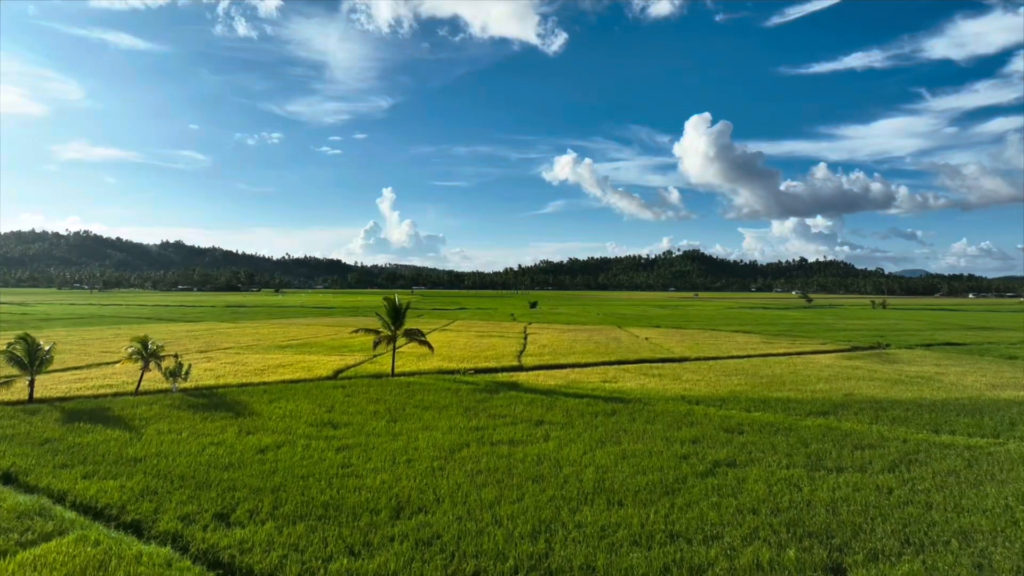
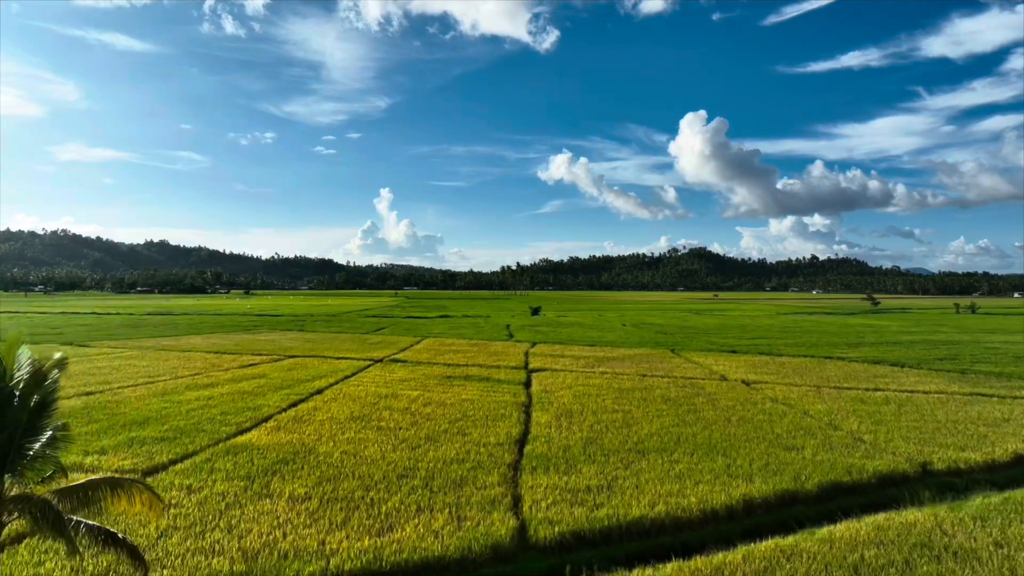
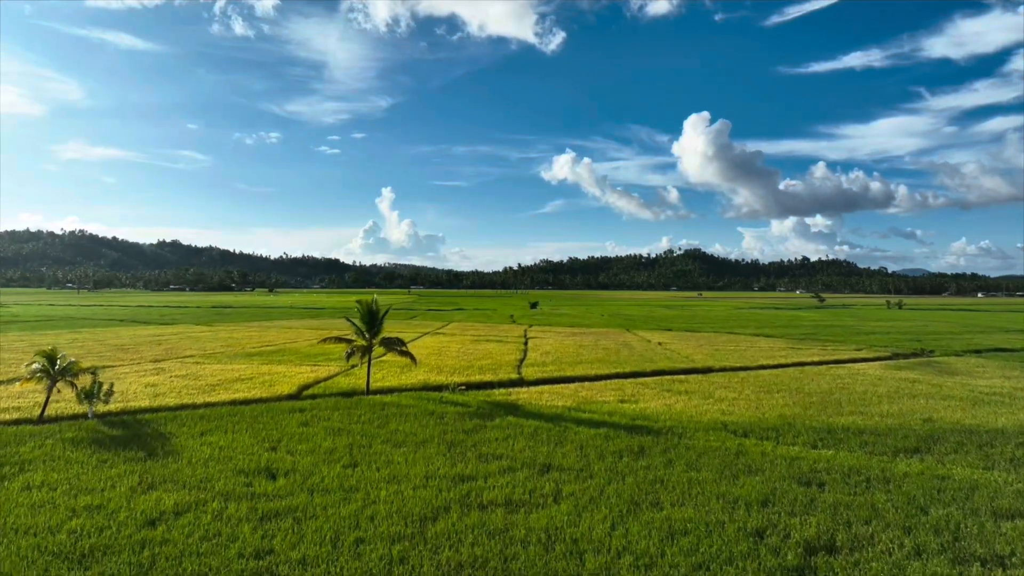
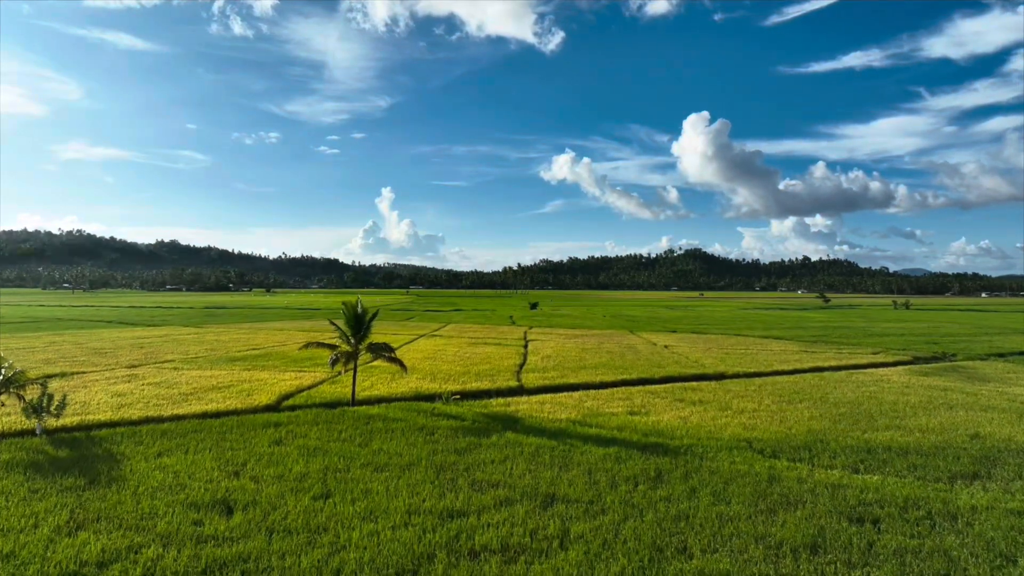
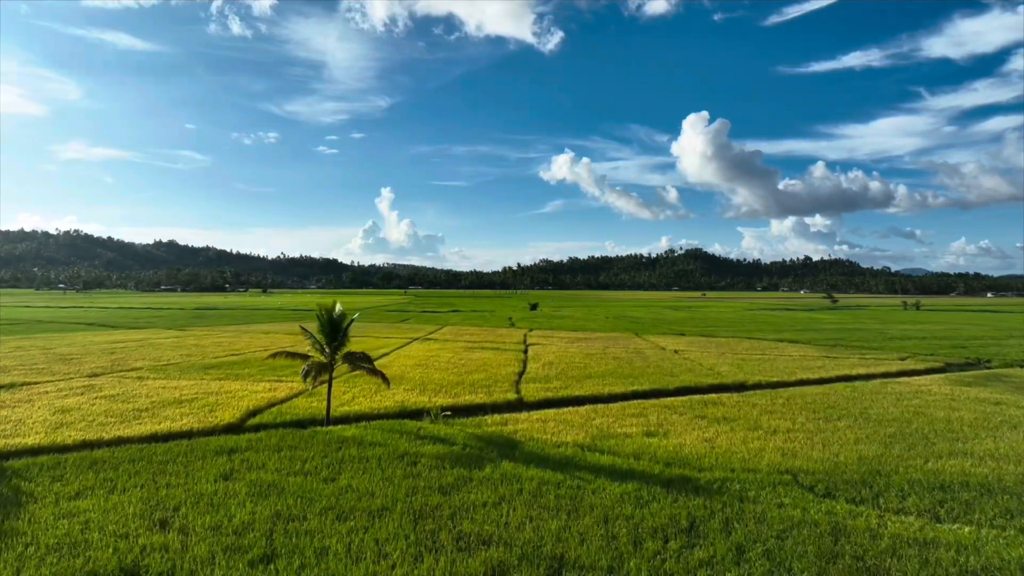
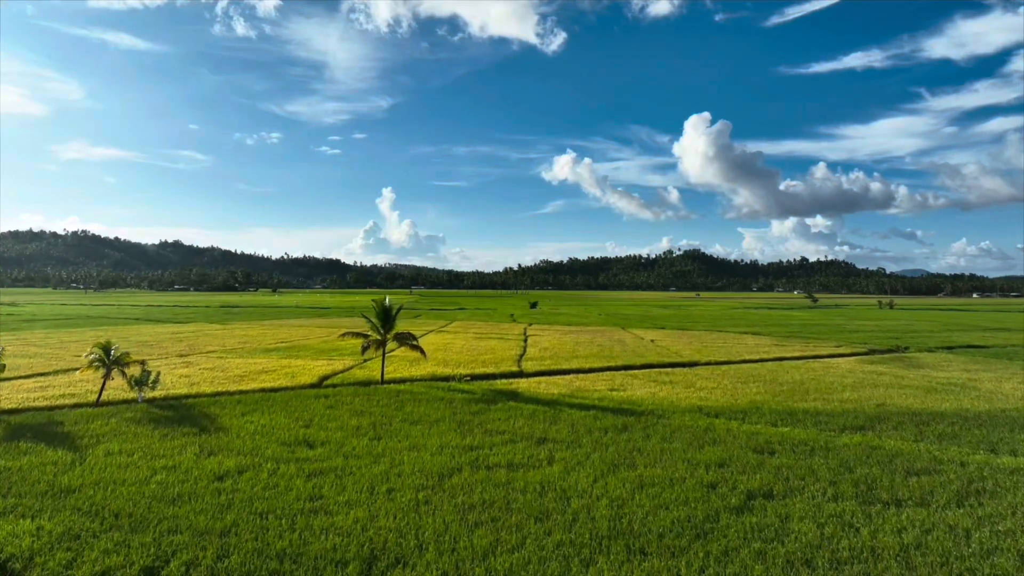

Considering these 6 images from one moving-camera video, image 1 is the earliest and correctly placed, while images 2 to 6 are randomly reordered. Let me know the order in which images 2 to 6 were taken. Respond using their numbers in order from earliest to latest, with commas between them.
6, 3, 4, 5, 2
